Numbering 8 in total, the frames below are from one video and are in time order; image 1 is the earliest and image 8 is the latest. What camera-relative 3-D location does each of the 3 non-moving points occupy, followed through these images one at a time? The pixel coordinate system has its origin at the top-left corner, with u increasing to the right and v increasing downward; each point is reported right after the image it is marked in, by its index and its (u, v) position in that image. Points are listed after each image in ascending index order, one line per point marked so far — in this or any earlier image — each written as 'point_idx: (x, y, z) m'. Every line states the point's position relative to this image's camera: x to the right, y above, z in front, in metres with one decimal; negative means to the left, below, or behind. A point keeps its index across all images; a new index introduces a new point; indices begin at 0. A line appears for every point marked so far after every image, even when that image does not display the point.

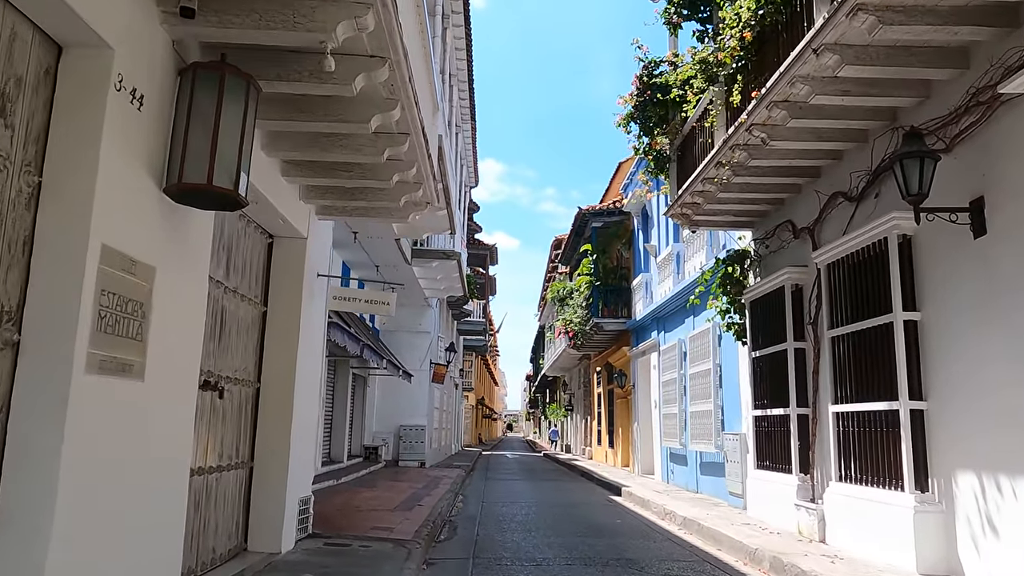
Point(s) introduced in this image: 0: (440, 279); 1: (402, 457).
0: (-1.5, +0.2, +16.1) m
1: (-2.6, -4.0, +17.9) m
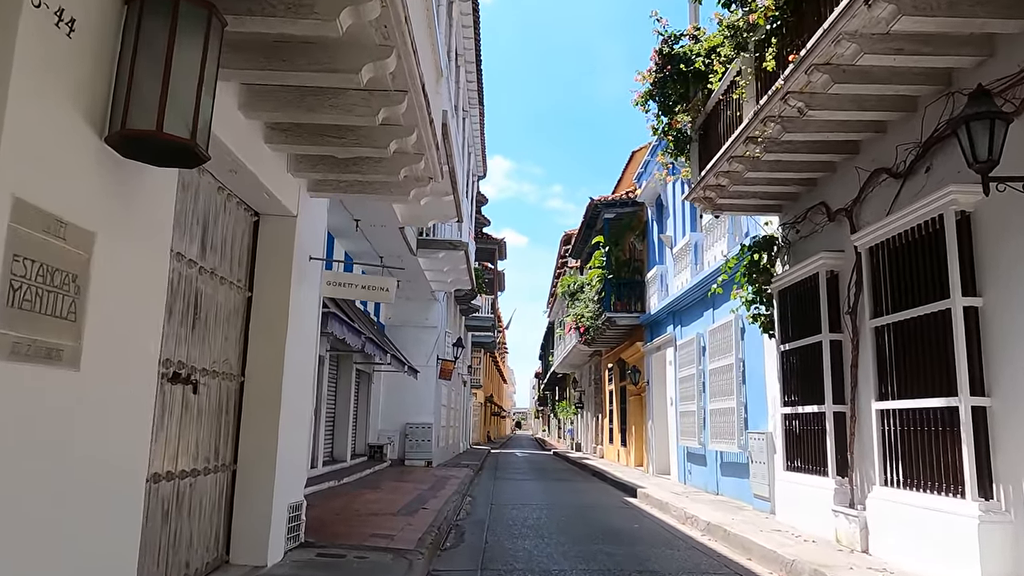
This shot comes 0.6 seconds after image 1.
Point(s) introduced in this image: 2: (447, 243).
0: (-1.3, +0.3, +15.5) m
1: (-2.4, -3.8, +17.3) m
2: (-1.2, +0.8, +13.8) m
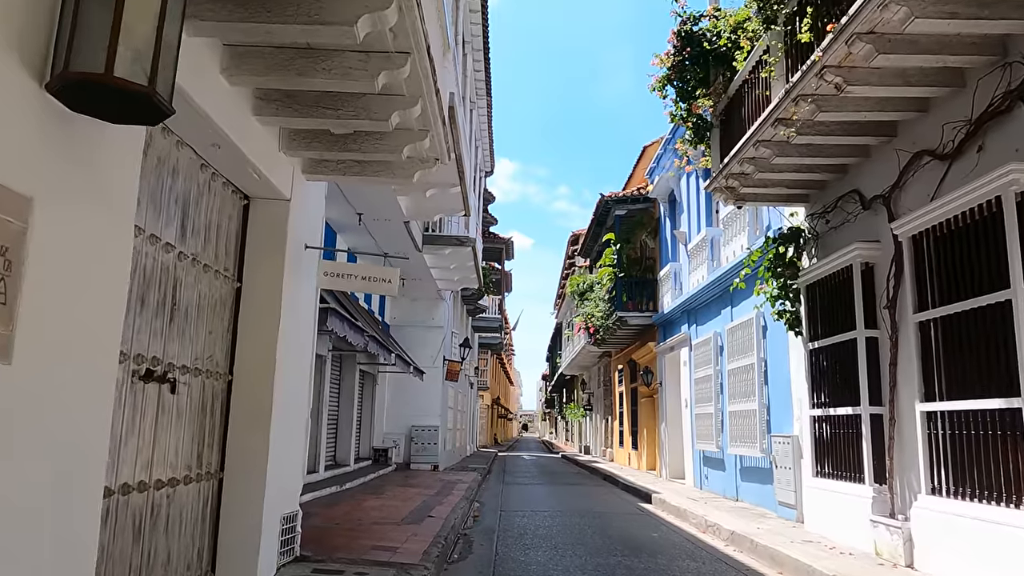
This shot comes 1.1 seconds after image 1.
0: (-1.2, +0.4, +15.0) m
1: (-2.2, -3.8, +16.8) m
2: (-1.0, +0.9, +13.3) m
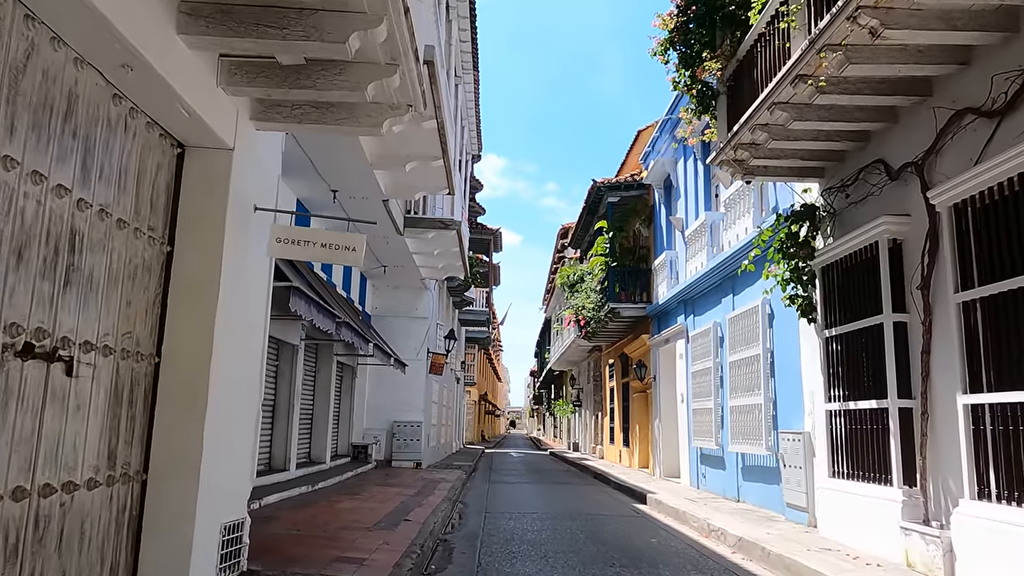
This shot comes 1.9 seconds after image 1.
0: (-1.4, +0.6, +14.2) m
1: (-2.5, -3.6, +16.0) m
2: (-1.2, +1.1, +12.5) m
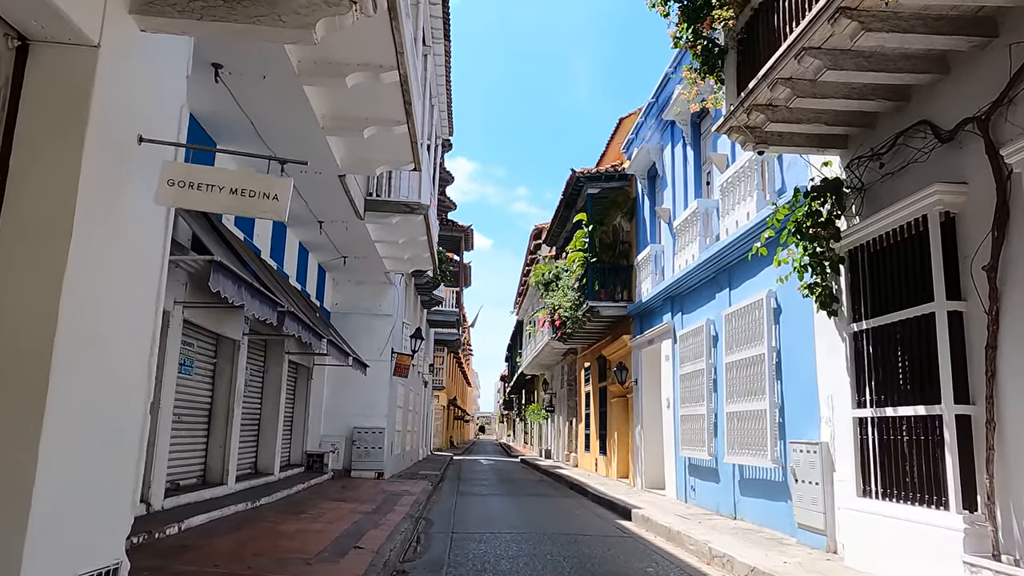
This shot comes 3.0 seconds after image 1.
0: (-1.9, +0.7, +13.0) m
1: (-3.0, -3.5, +14.6) m
2: (-1.6, +1.2, +11.2) m
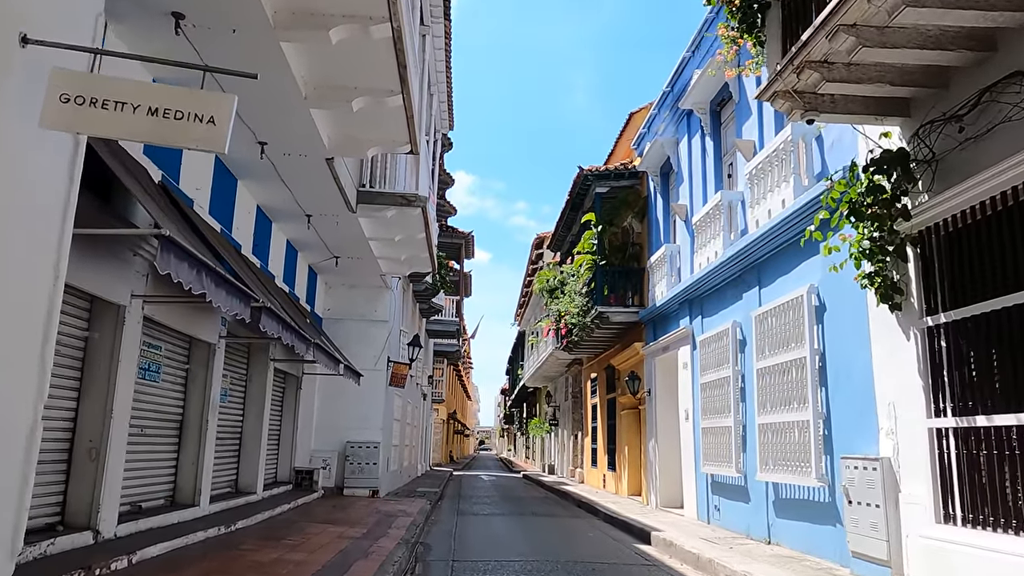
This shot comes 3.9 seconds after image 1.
0: (-1.8, +0.7, +12.0) m
1: (-2.9, -3.5, +13.6) m
2: (-1.5, +1.2, +10.3) m
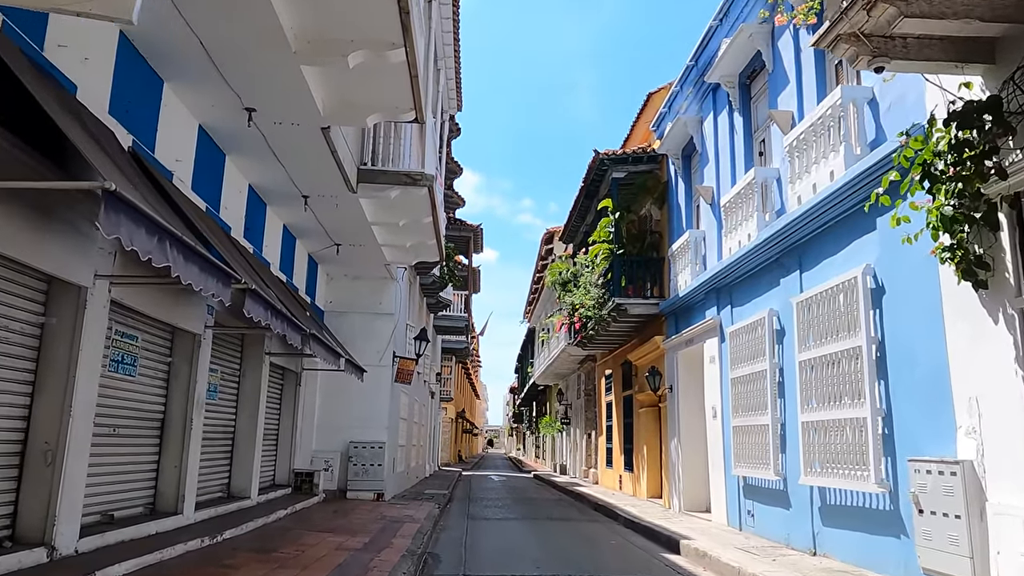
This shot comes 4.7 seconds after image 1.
0: (-1.6, +0.9, +11.2) m
1: (-2.7, -3.4, +12.8) m
2: (-1.4, +1.4, +9.4) m
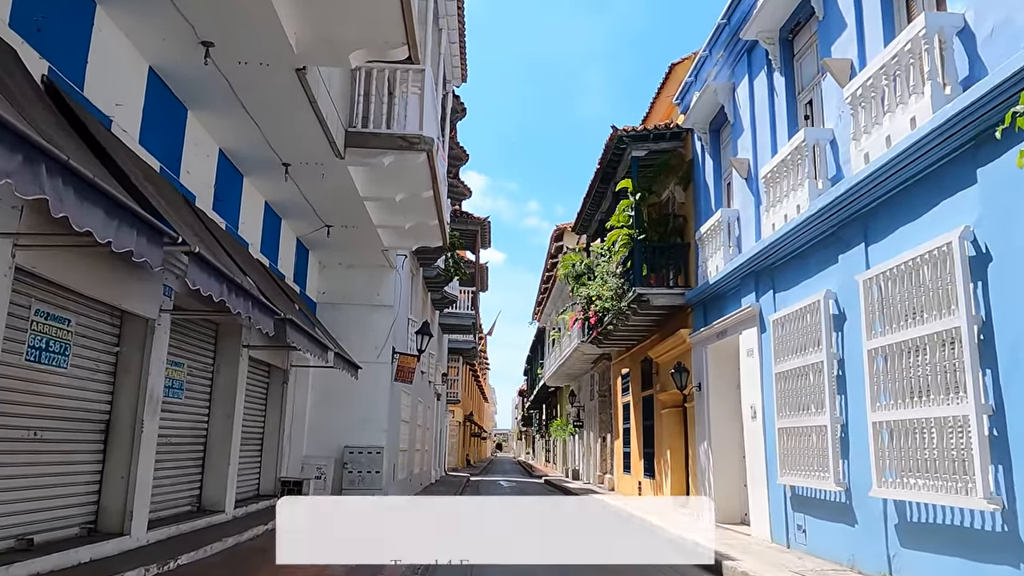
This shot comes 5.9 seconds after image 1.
0: (-1.4, +1.1, +9.9) m
1: (-2.5, -3.2, +11.6) m
2: (-1.2, +1.6, +8.2) m
